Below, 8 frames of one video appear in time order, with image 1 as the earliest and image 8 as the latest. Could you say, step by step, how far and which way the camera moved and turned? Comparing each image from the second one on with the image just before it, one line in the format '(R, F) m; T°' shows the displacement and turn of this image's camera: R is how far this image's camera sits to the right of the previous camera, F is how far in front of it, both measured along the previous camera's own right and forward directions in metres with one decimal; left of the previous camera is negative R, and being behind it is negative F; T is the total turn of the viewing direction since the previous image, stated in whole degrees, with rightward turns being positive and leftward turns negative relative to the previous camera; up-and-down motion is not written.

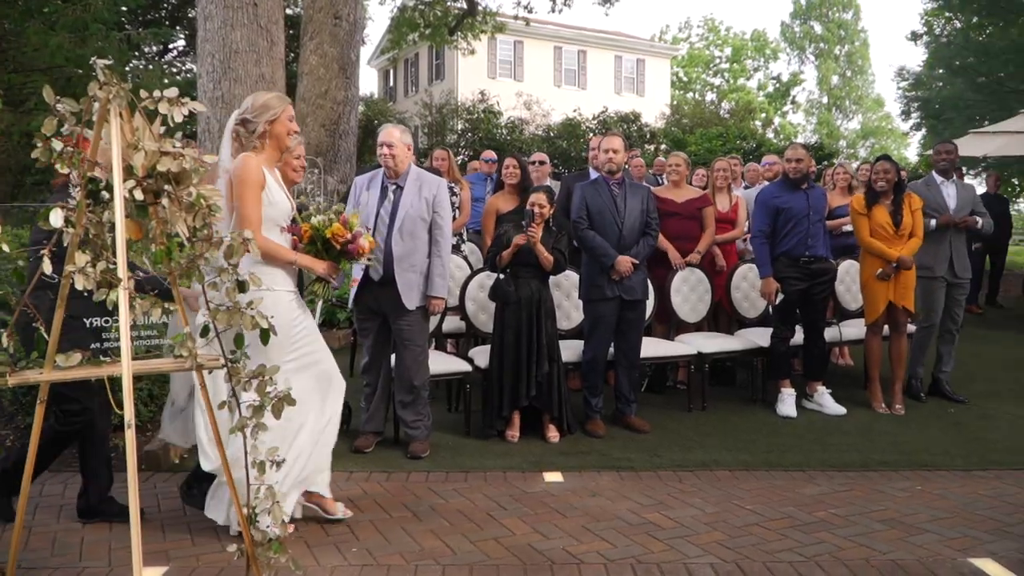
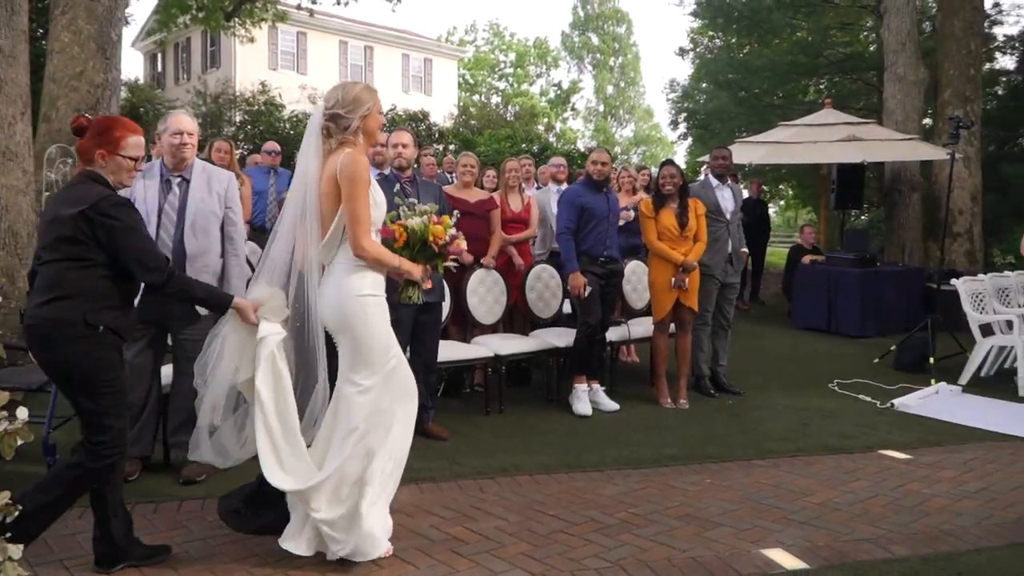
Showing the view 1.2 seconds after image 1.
(0.0, +0.4) m; +14°
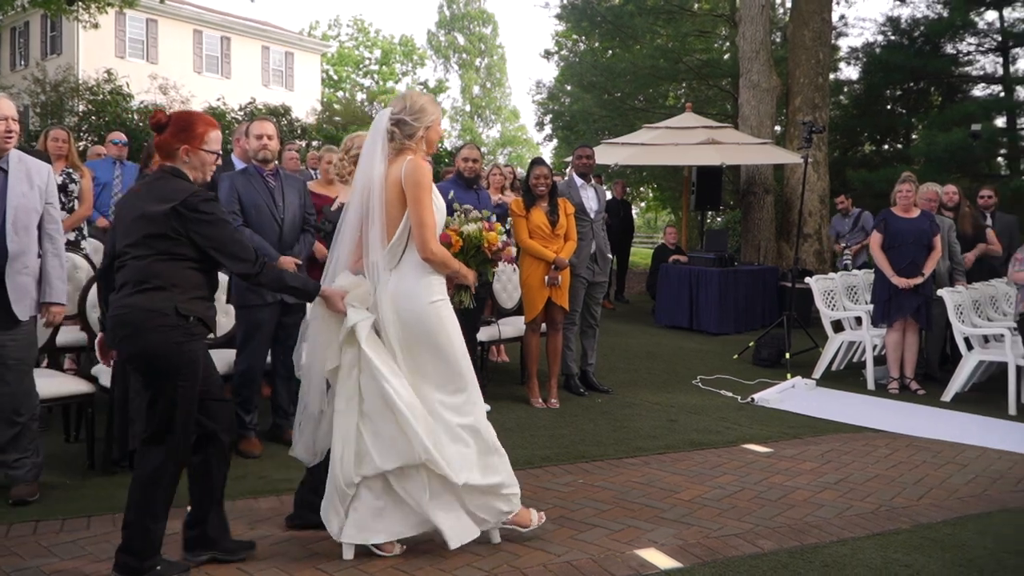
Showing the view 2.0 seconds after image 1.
(0.0, +0.2) m; +9°
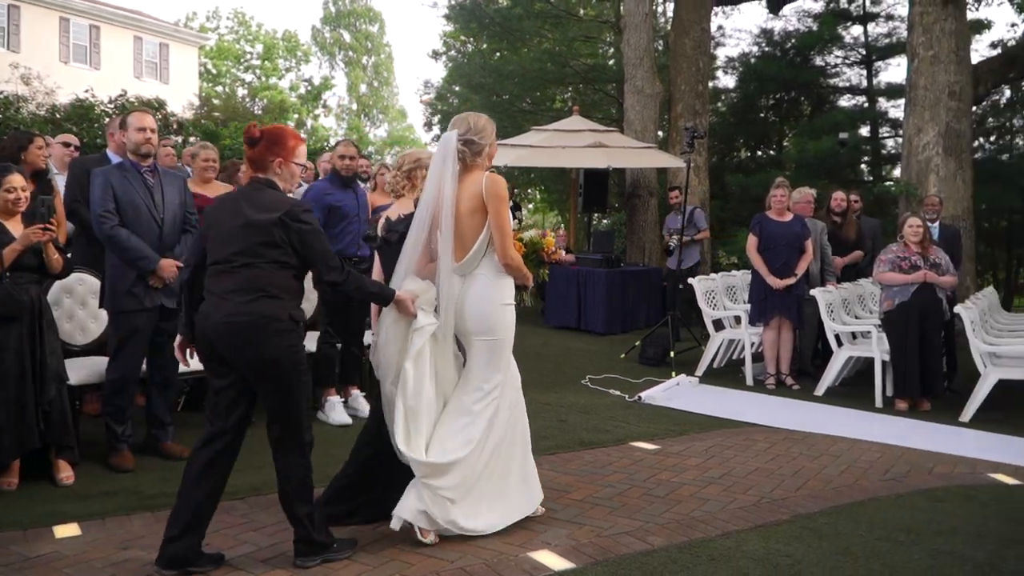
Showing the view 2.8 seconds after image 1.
(0.0, +0.1) m; +8°
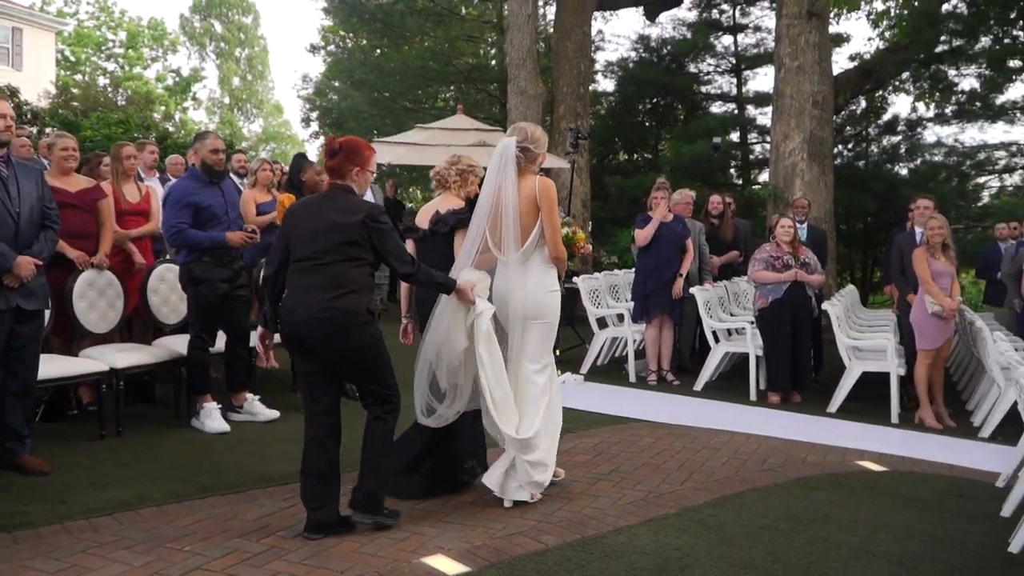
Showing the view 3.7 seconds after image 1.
(-0.1, +0.1) m; +8°
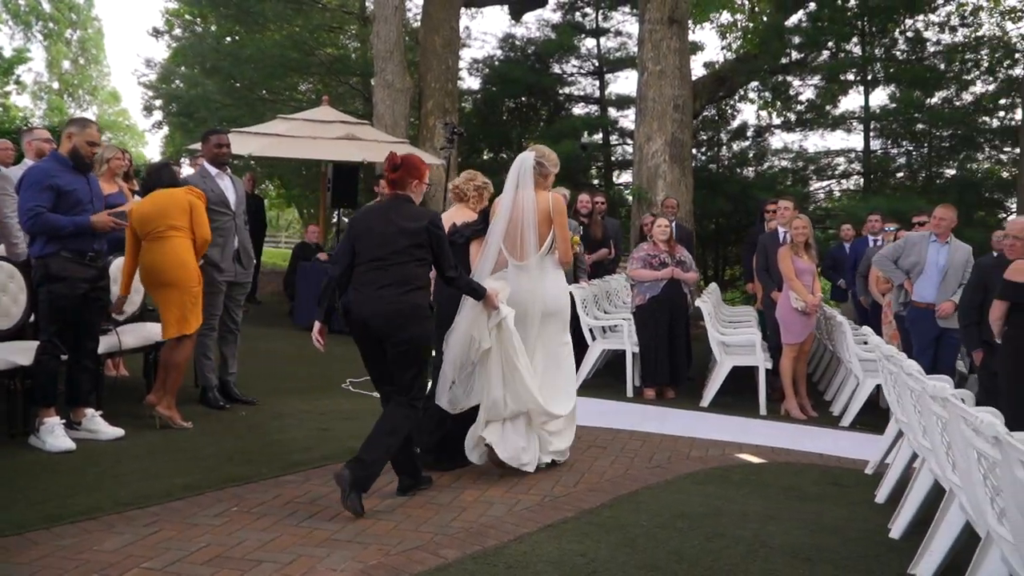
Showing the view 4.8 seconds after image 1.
(-0.2, +0.2) m; +10°
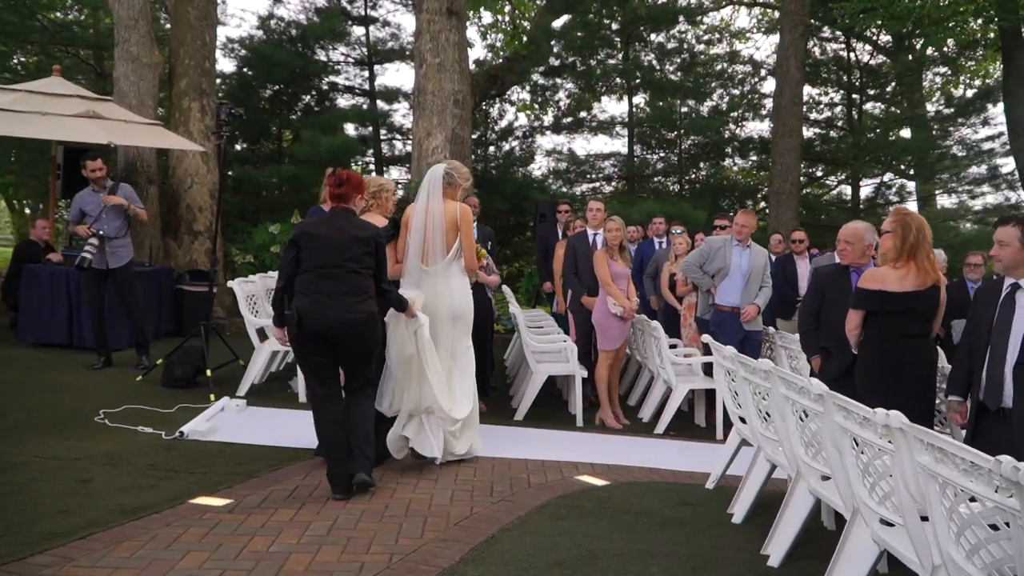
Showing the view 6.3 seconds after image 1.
(-0.4, +0.9) m; +17°
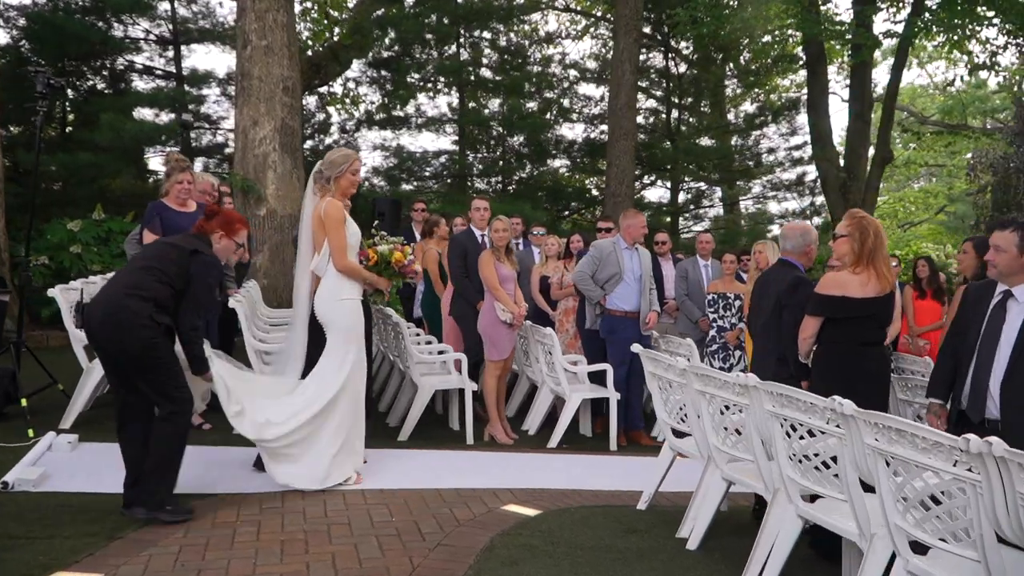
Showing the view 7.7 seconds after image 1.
(-0.7, +0.7) m; +14°
